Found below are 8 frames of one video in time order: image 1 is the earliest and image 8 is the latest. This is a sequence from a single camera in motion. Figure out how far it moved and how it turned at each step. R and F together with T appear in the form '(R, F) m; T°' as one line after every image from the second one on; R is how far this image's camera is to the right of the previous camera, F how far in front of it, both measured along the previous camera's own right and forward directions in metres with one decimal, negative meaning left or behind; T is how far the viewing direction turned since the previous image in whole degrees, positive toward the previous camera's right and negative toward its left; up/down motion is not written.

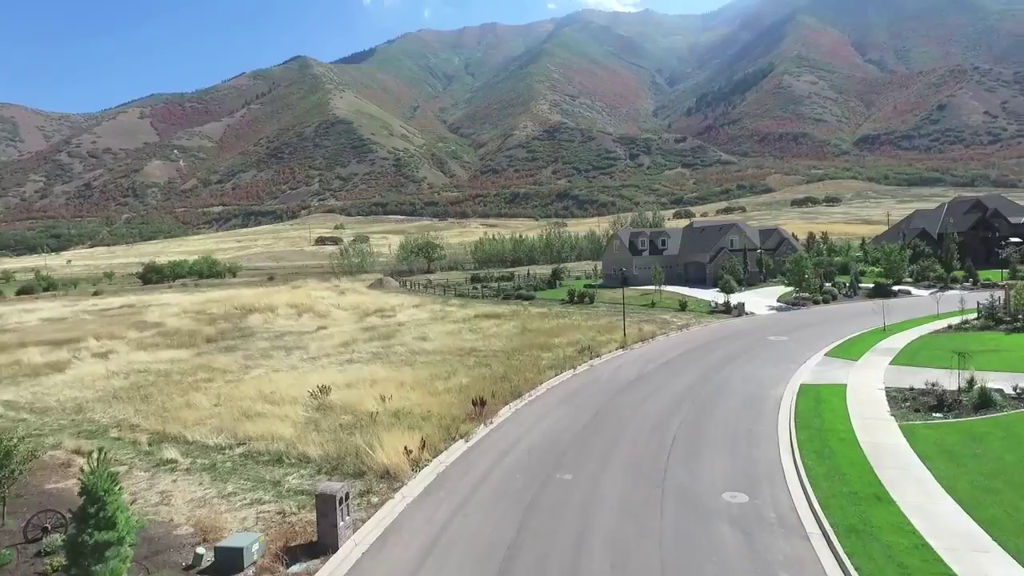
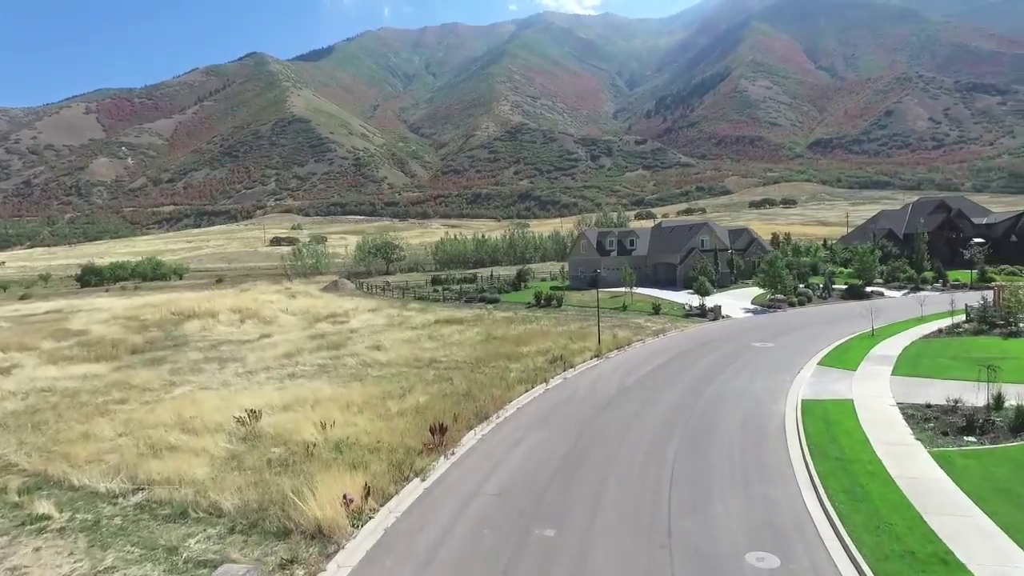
(-0.1, +3.5) m; +4°
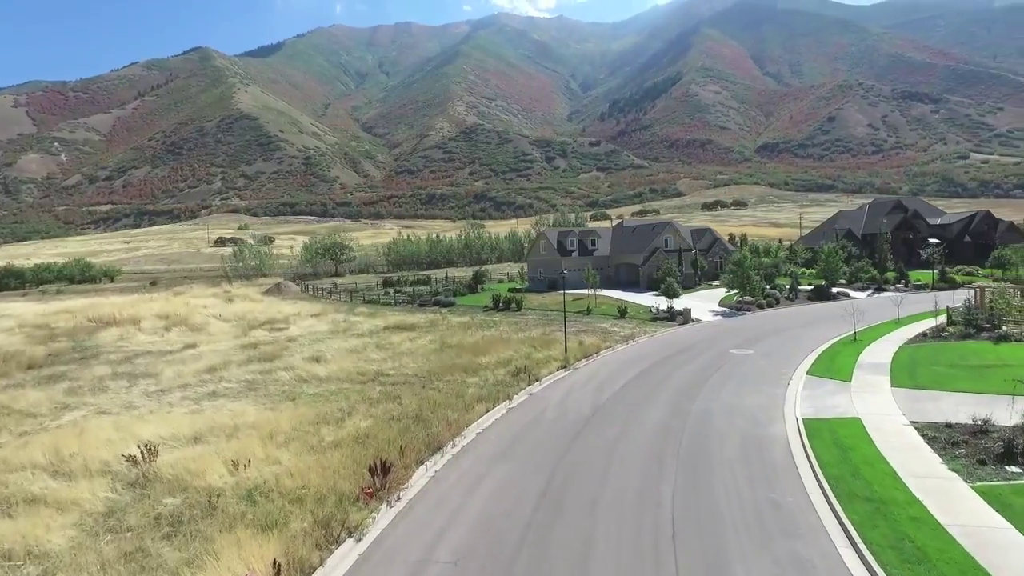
(-0.1, +3.6) m; +4°
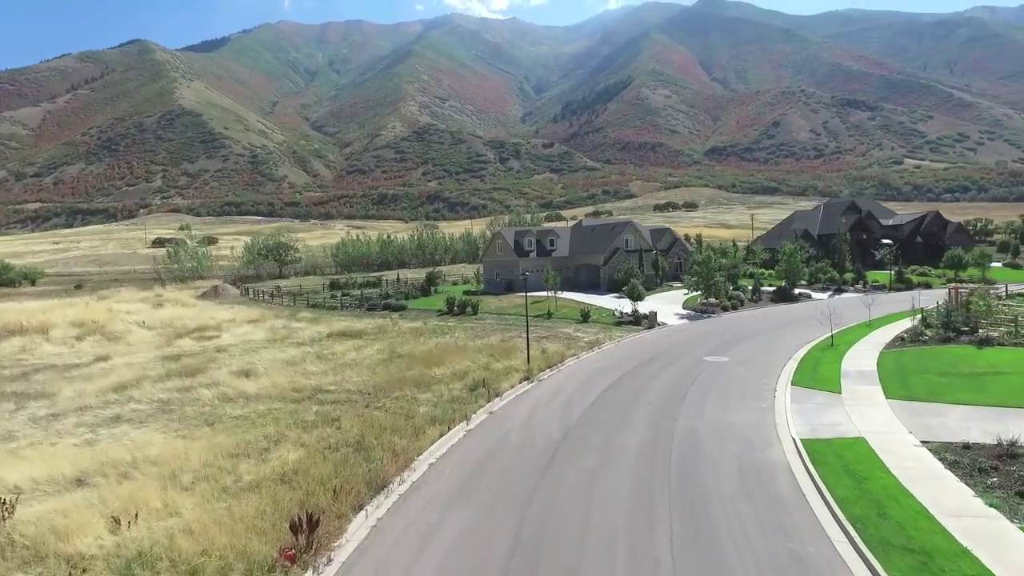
(-0.1, +3.0) m; +4°
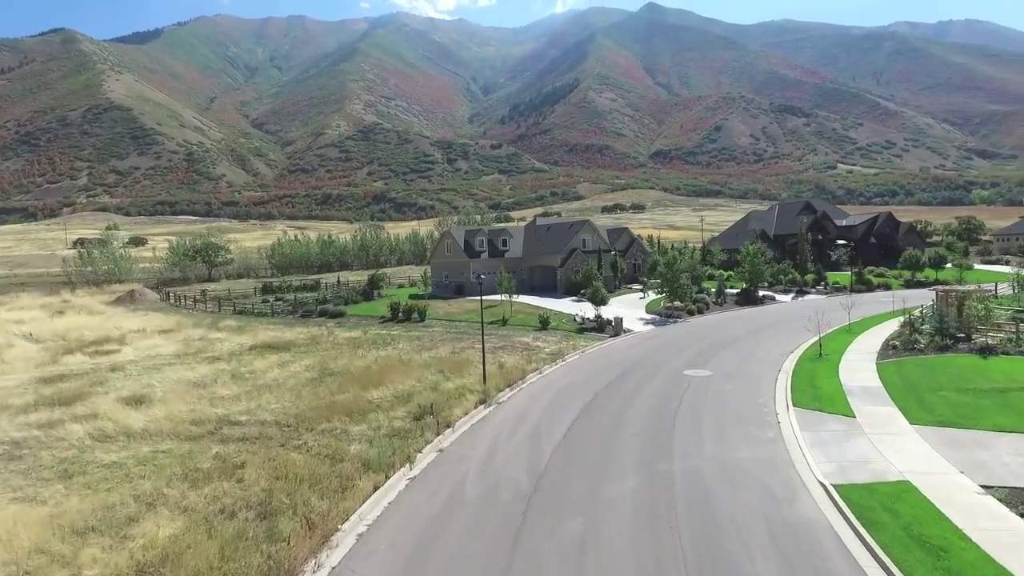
(-0.2, +4.2) m; +5°
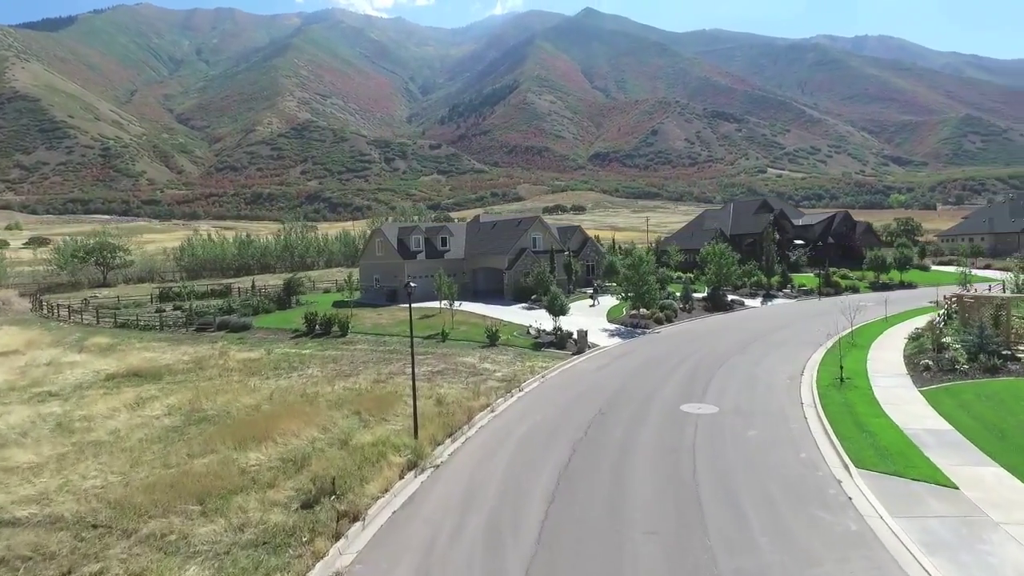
(0.0, +6.8) m; +6°
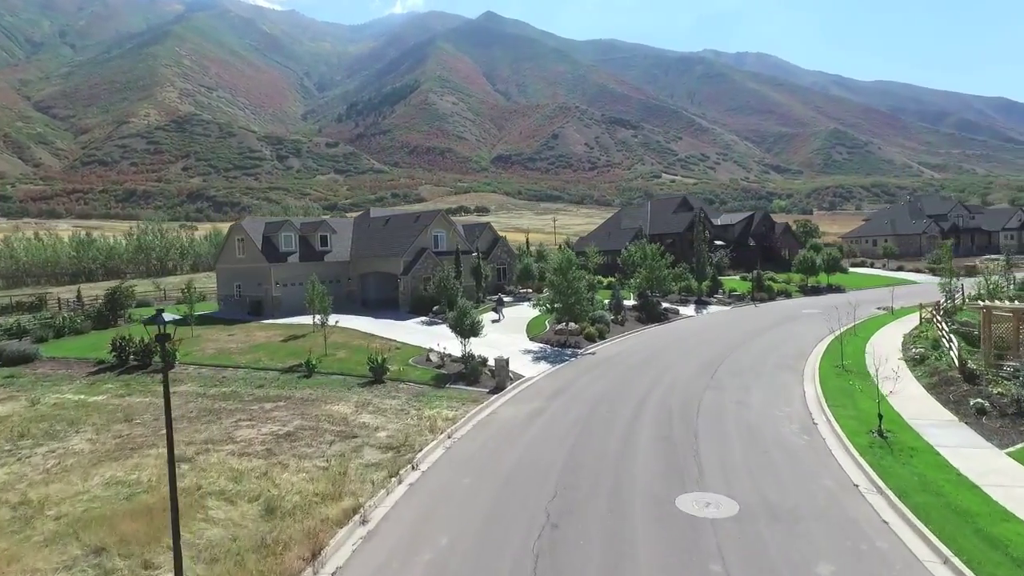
(+0.4, +8.4) m; +9°
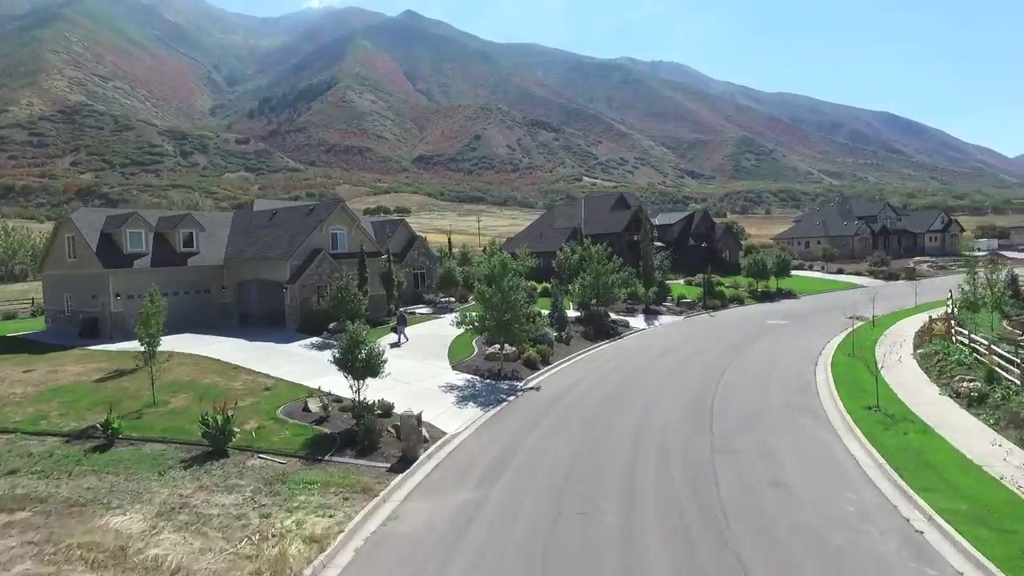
(+0.2, +7.5) m; +7°
